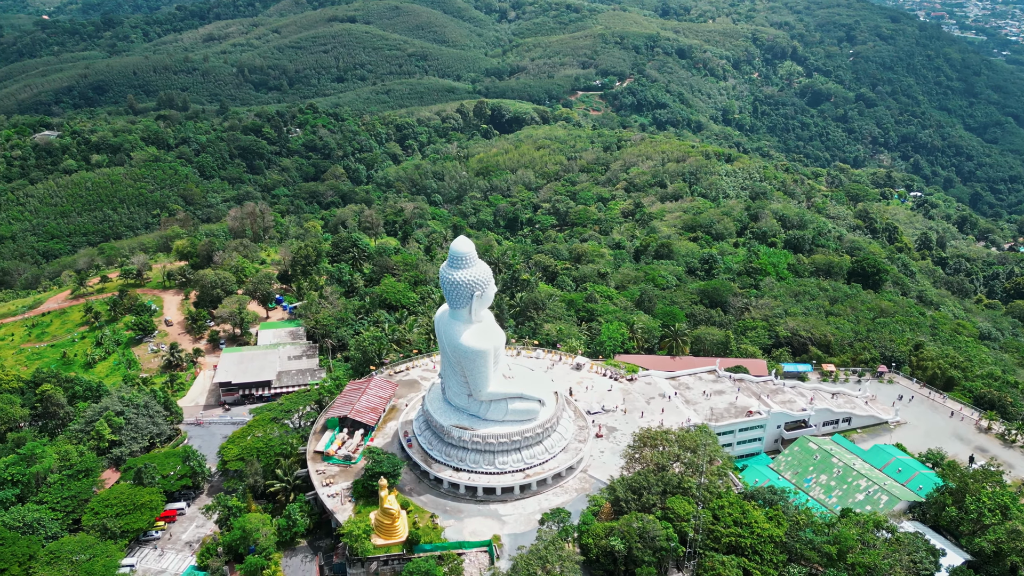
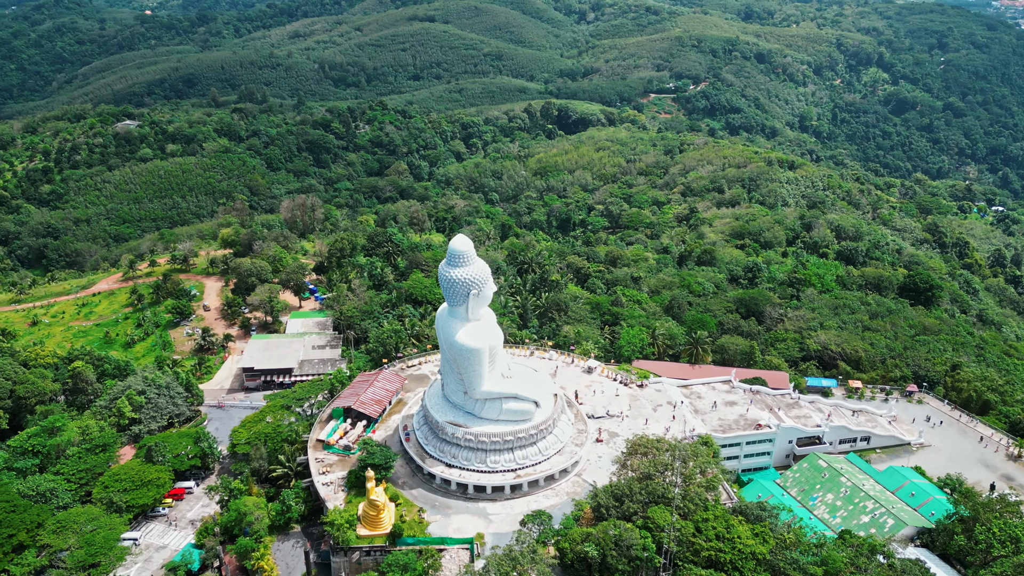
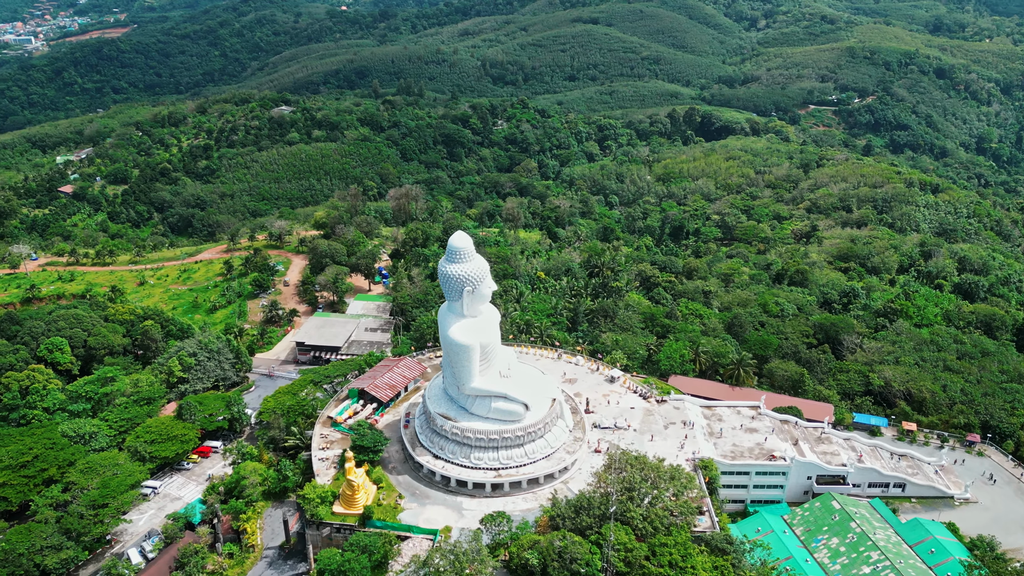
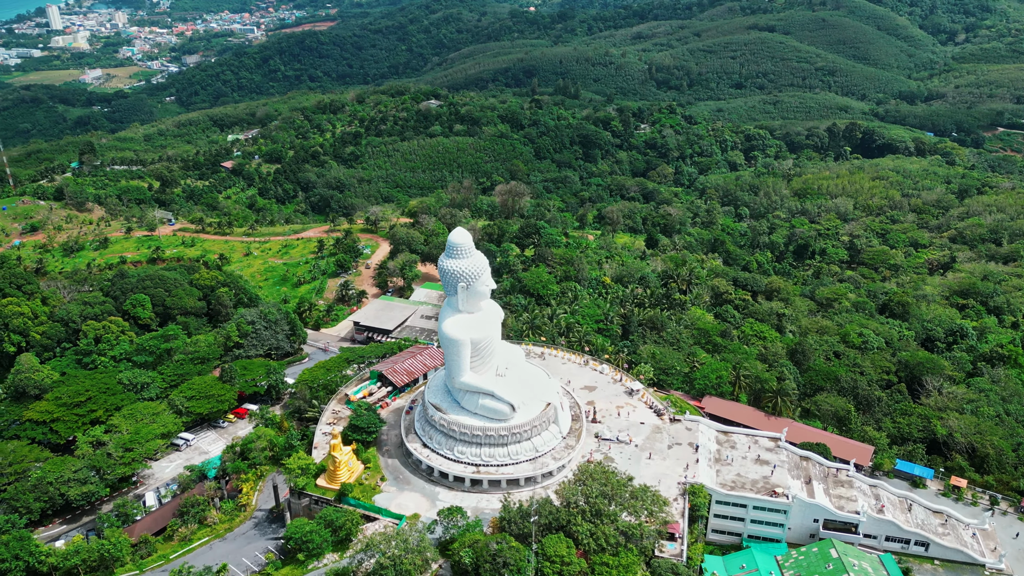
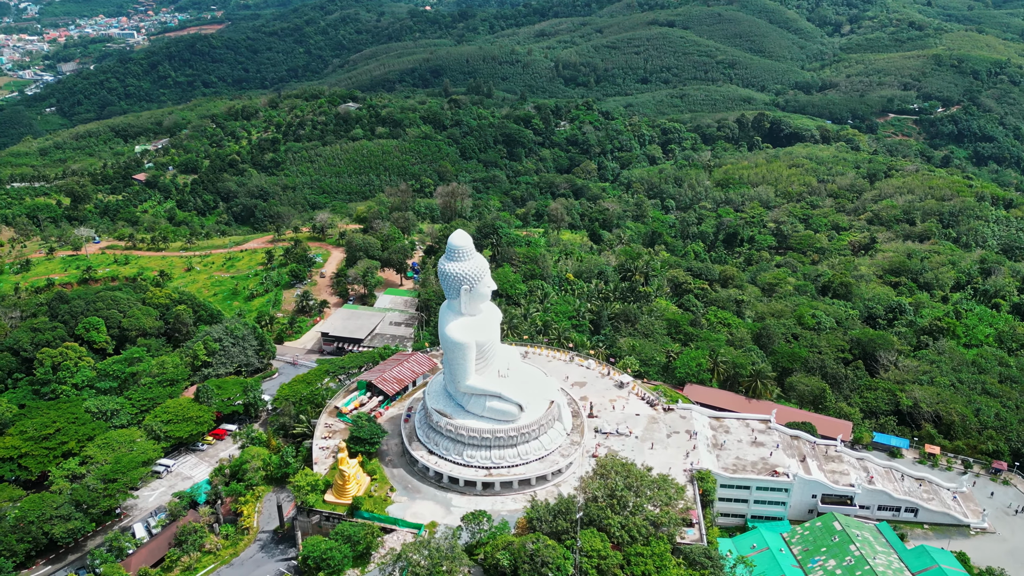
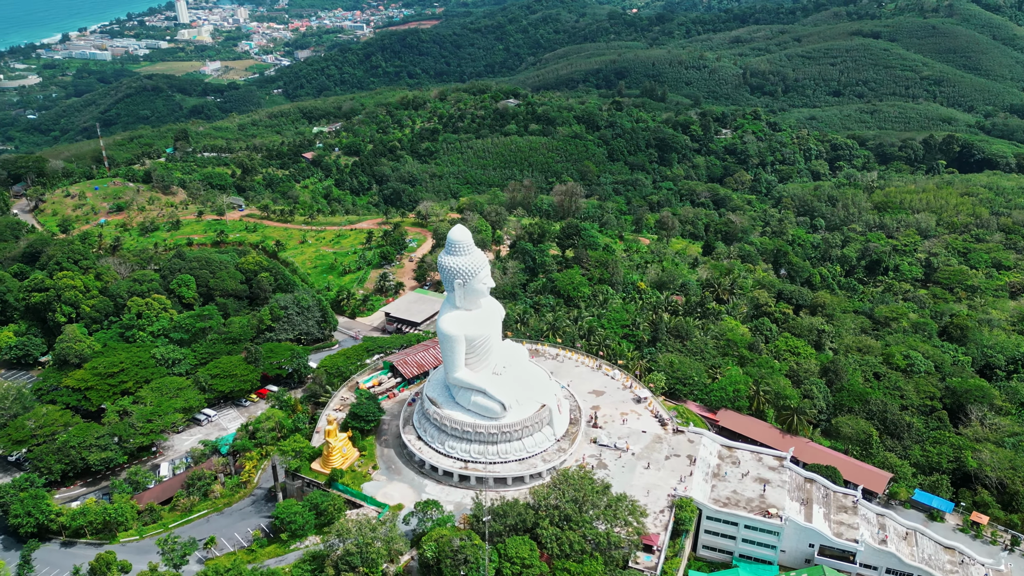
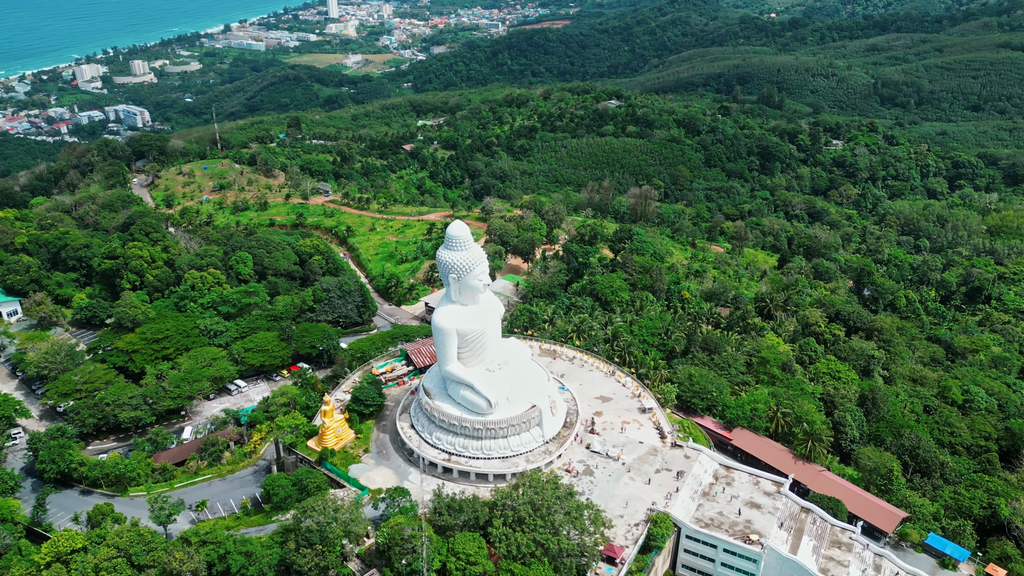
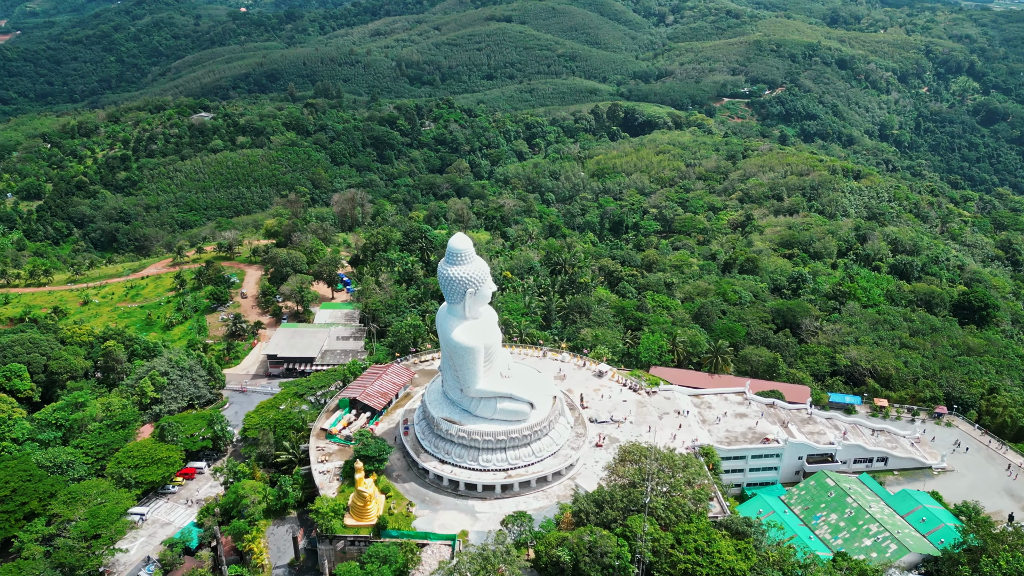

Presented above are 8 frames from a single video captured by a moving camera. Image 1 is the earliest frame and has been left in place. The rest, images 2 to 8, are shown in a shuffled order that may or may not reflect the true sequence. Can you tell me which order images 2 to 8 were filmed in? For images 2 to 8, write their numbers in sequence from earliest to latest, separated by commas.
2, 8, 3, 5, 4, 6, 7
